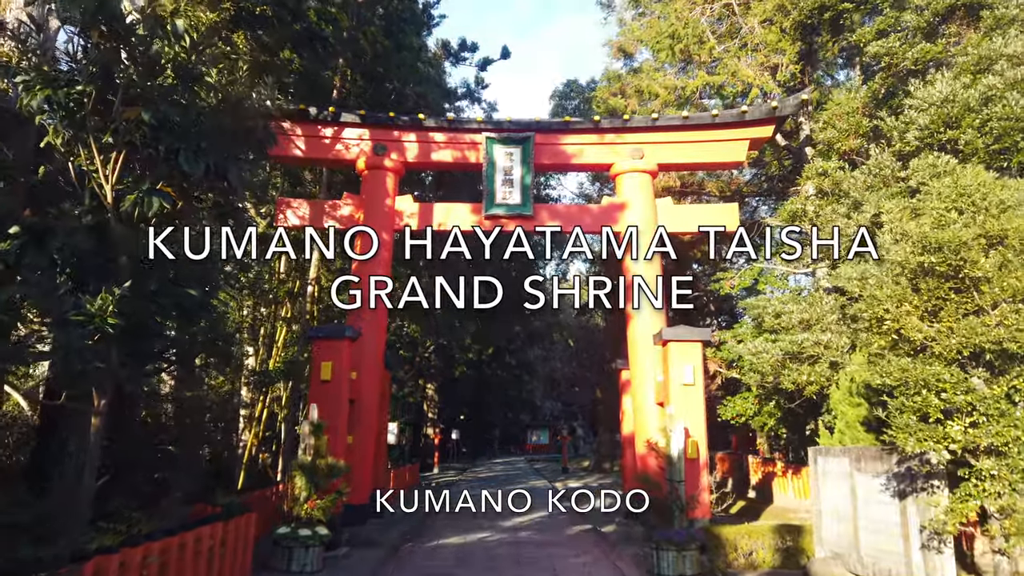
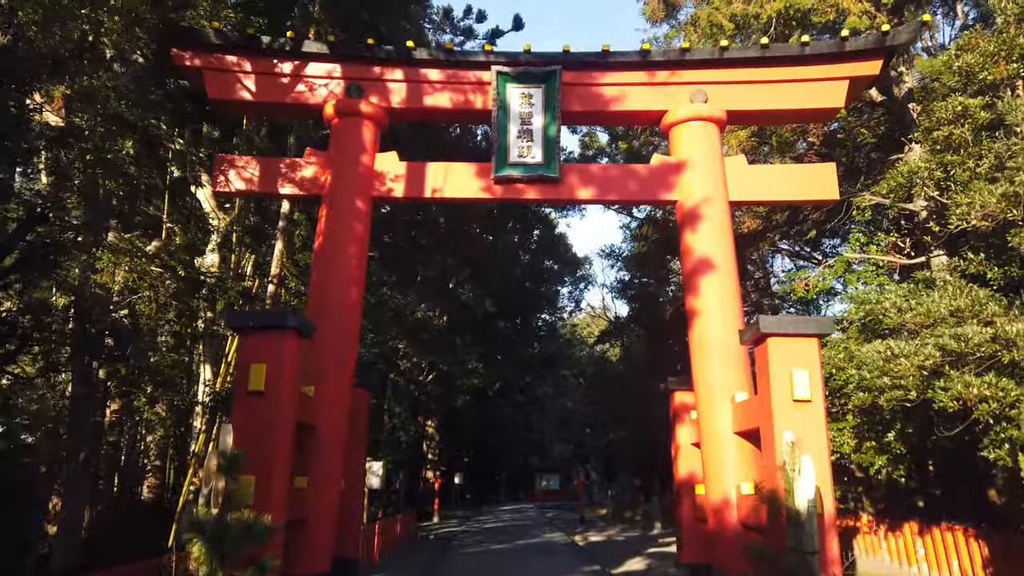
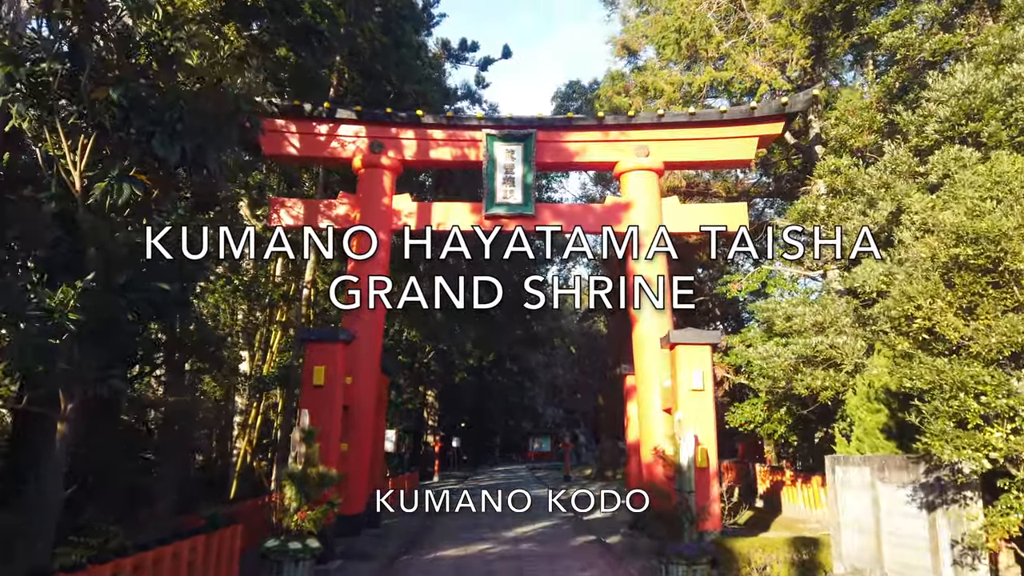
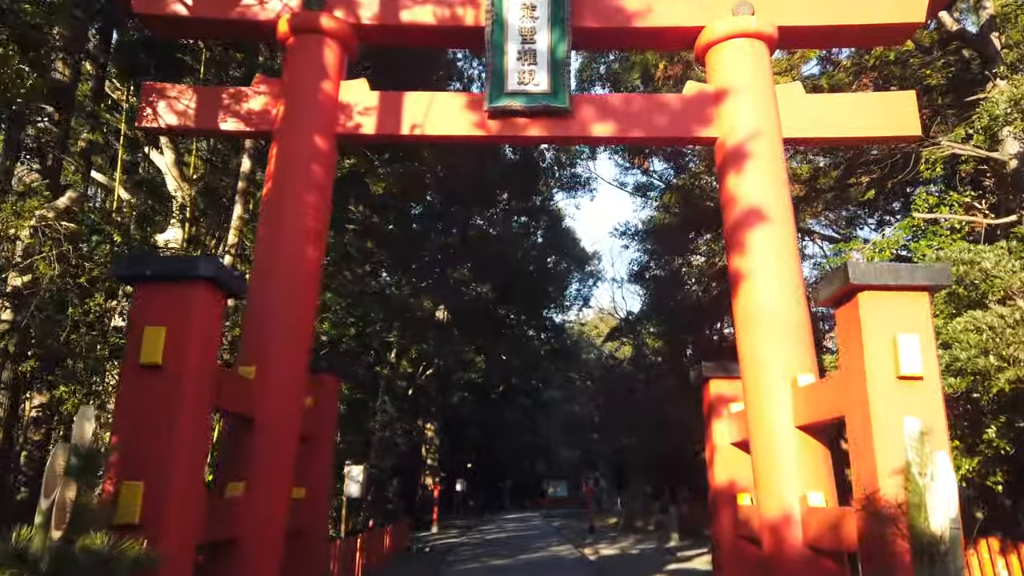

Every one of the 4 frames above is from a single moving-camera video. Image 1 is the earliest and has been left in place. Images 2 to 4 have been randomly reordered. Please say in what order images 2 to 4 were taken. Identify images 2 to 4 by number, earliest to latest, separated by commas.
3, 2, 4
